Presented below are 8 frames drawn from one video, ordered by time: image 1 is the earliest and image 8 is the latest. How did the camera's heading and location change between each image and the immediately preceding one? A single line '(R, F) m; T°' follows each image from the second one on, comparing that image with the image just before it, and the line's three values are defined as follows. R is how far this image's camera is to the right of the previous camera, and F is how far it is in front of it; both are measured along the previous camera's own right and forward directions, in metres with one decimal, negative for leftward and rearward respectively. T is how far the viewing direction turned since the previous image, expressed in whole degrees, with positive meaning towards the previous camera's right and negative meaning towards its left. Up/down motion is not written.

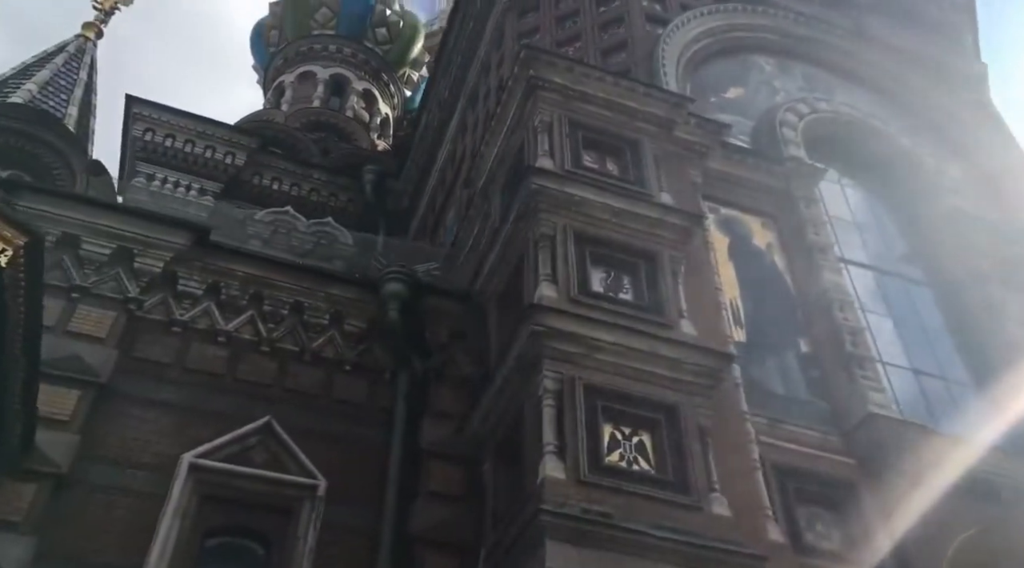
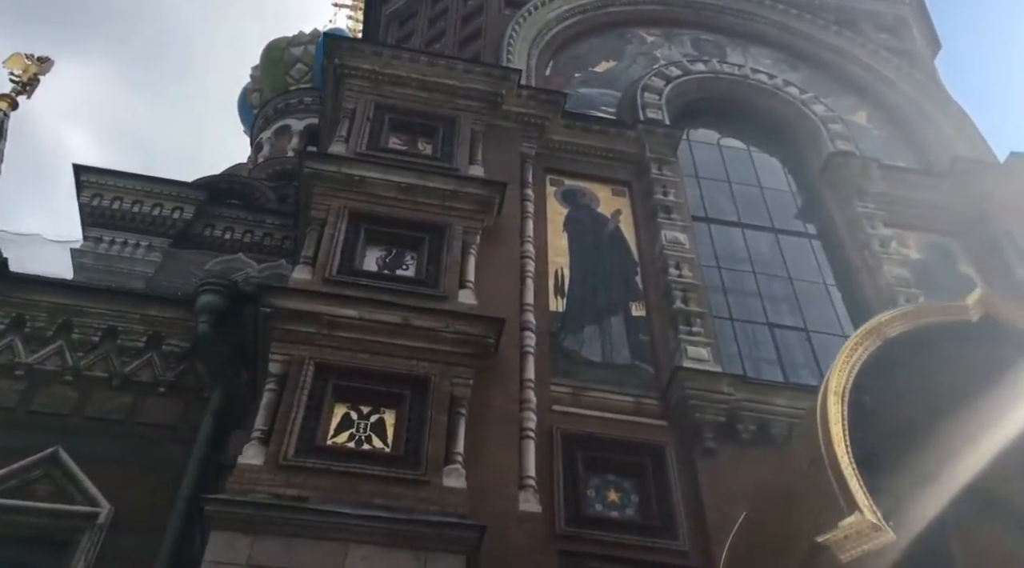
(+2.1, +0.6) m; -3°
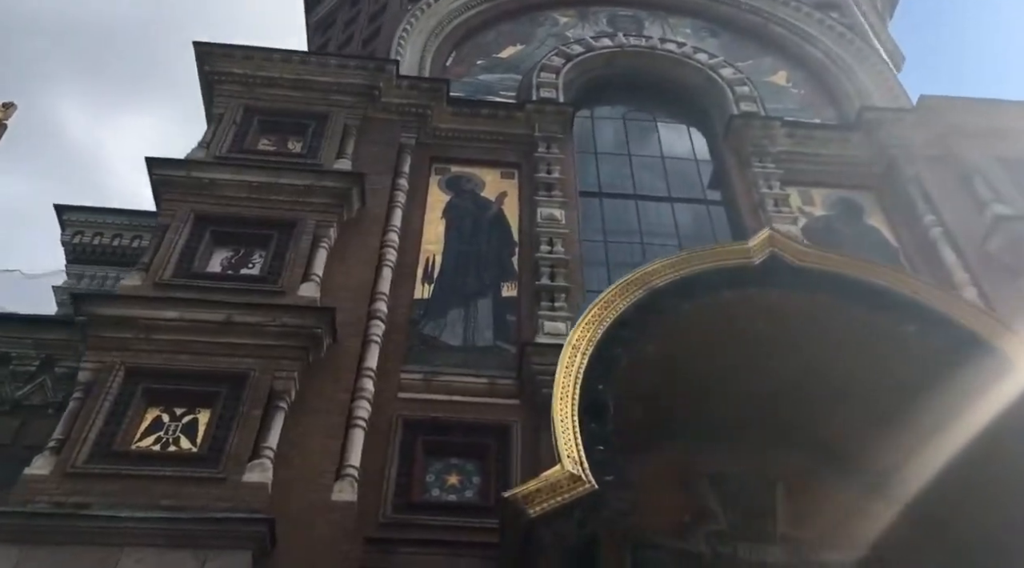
(+1.4, +0.2) m; -3°
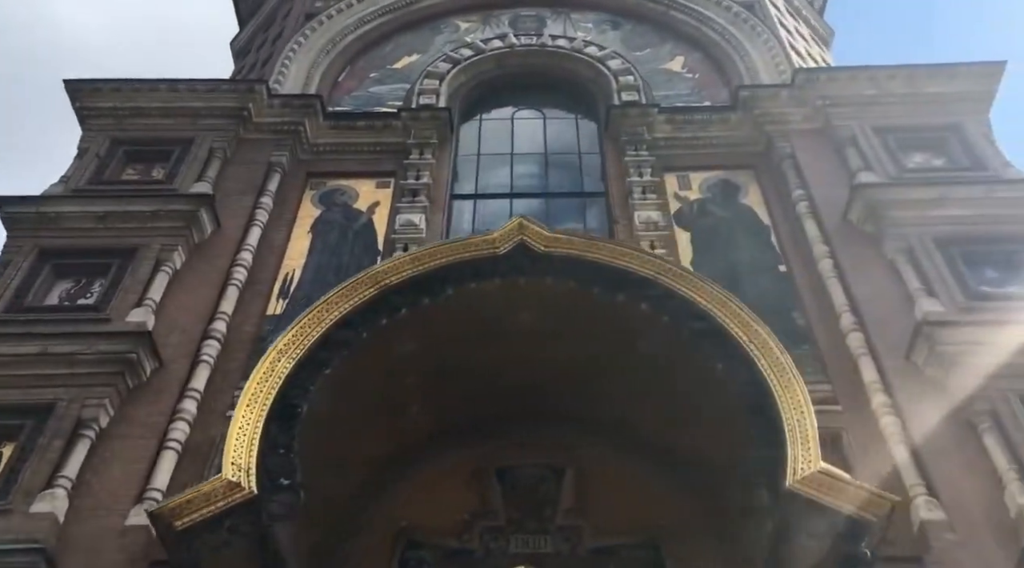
(+1.4, +0.1) m; -2°
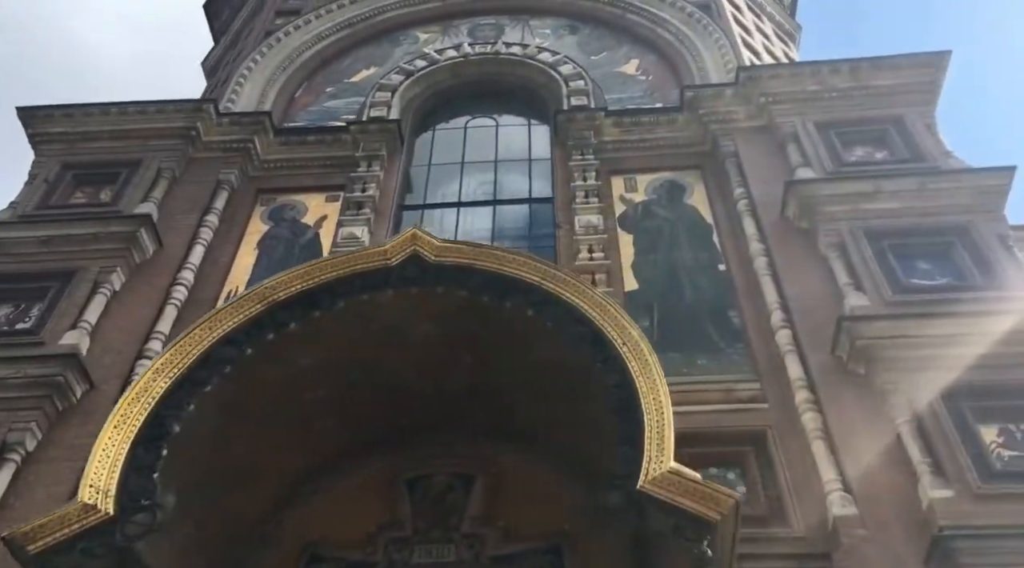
(+0.6, 0.0) m; -1°
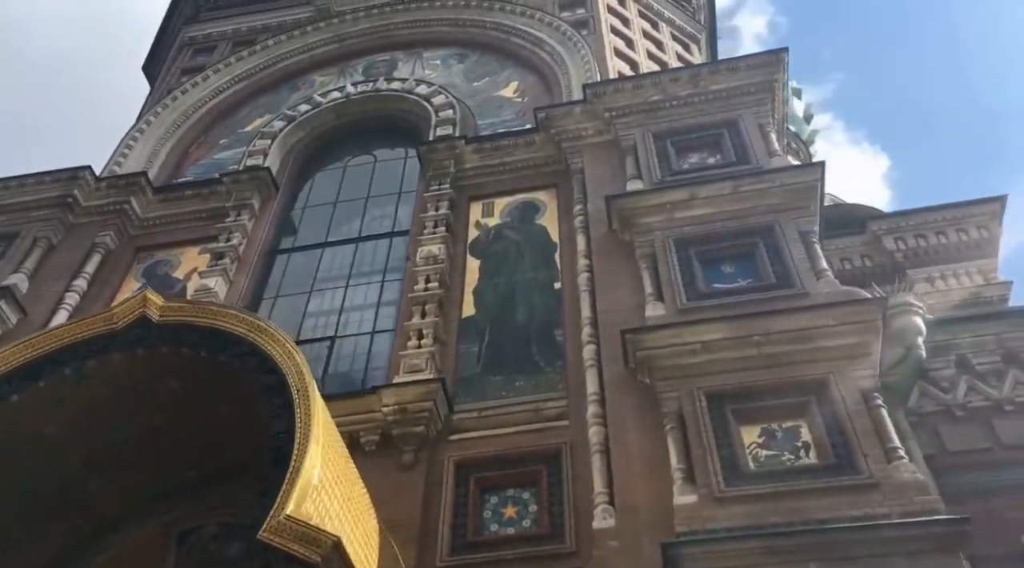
(+1.7, -0.1) m; -2°
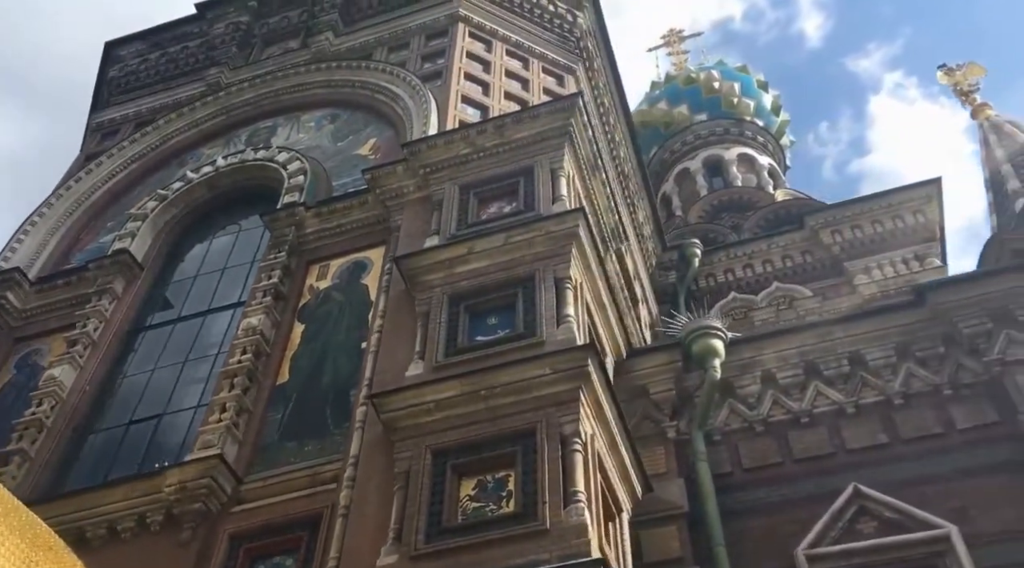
(+2.1, -0.3) m; -3°
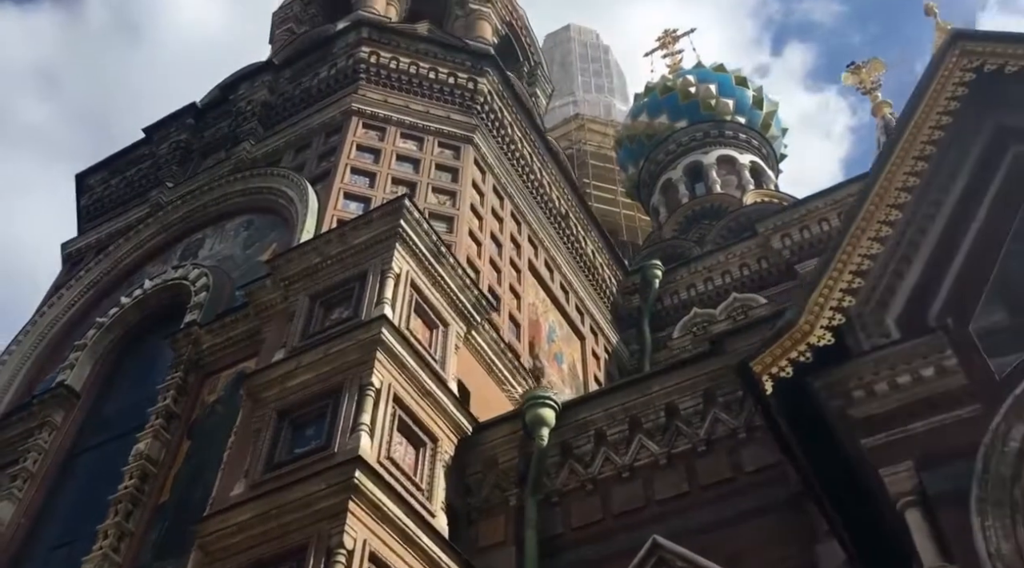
(+2.4, -0.7) m; -5°
